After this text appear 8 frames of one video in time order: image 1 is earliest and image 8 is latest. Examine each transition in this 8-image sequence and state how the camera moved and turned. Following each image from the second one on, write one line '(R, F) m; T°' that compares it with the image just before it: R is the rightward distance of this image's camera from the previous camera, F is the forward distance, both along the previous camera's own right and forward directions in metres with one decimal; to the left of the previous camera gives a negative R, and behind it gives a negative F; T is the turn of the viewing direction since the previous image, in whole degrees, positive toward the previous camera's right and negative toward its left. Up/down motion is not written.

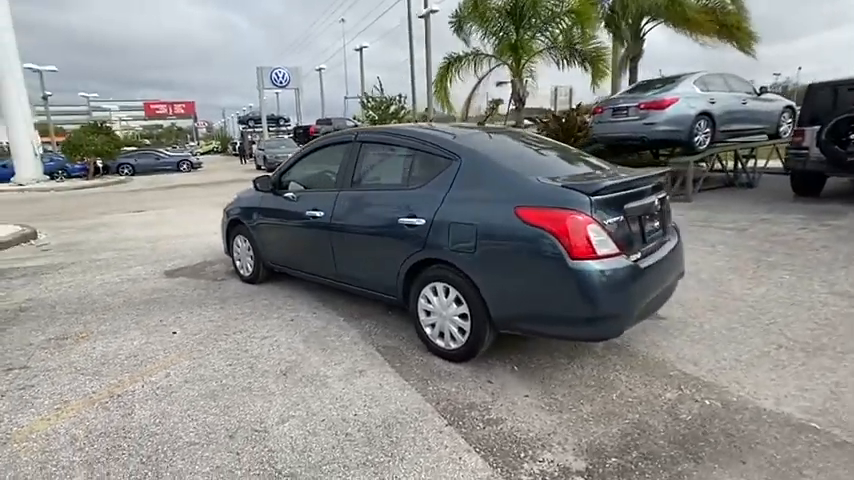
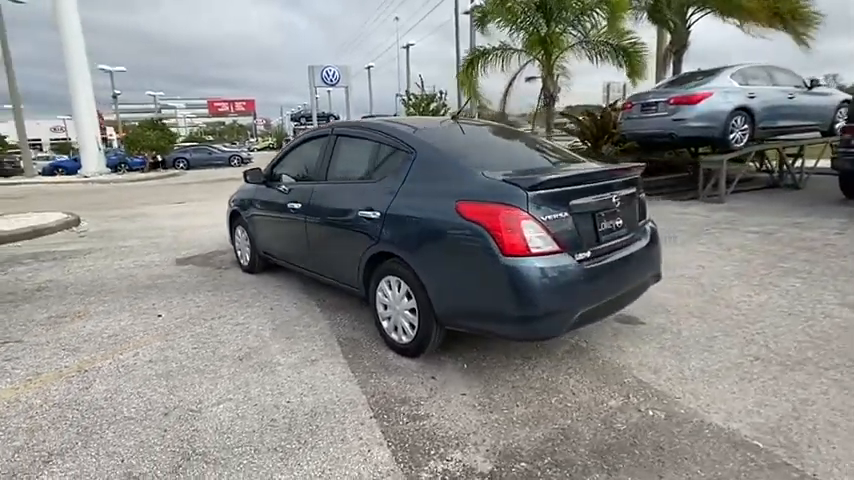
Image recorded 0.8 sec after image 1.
(+0.7, +0.1) m; -6°
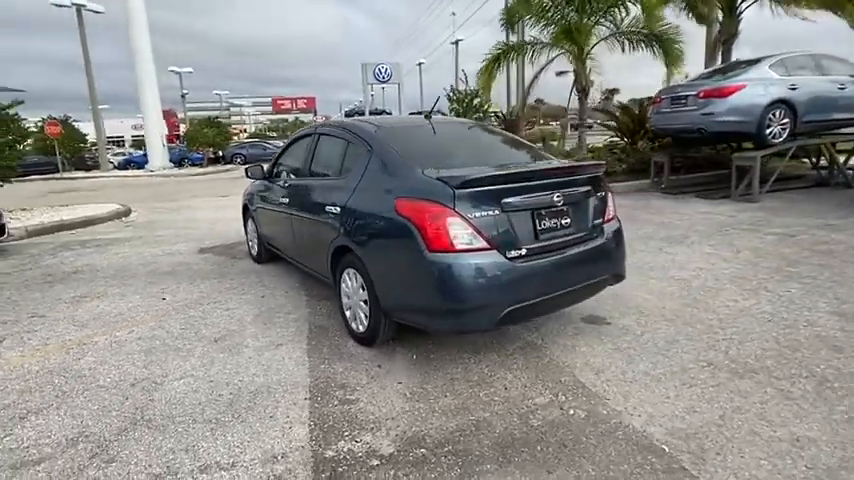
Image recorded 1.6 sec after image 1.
(+0.8, -0.1) m; -6°
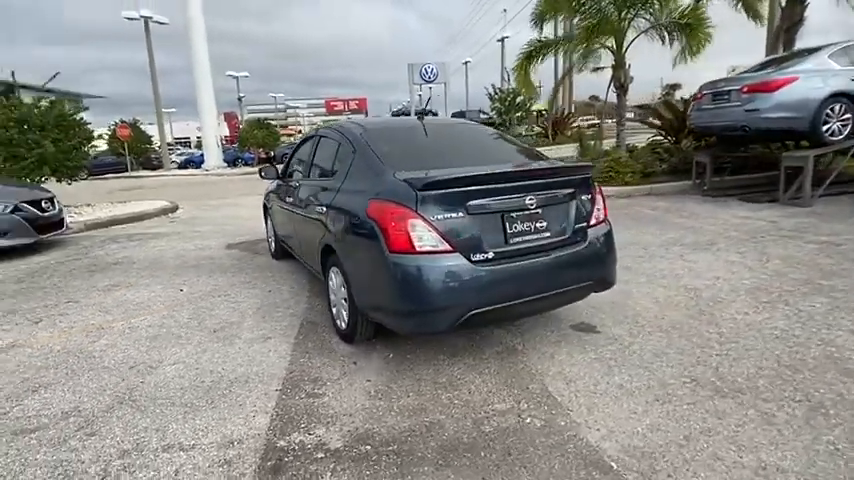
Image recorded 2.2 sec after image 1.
(+0.5, 0.0) m; -6°
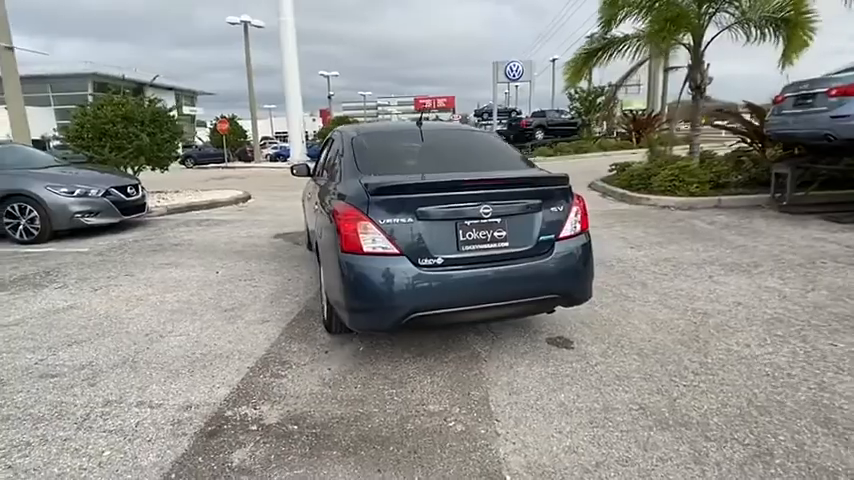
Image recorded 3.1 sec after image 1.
(+0.8, -0.1) m; -10°
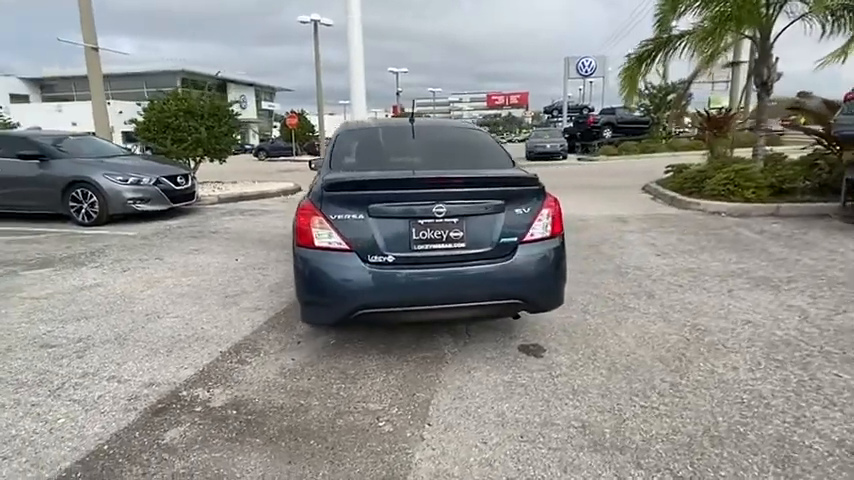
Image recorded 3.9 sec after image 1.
(+0.7, +0.1) m; -8°
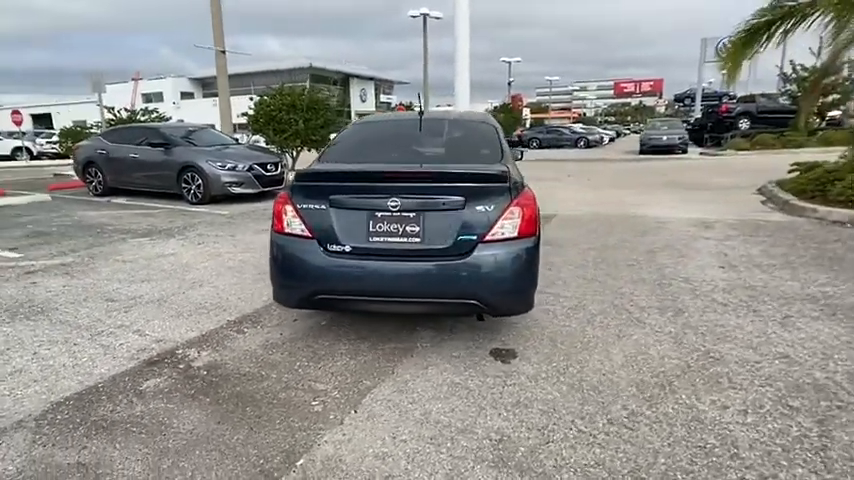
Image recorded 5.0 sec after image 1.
(+1.0, +0.1) m; -14°
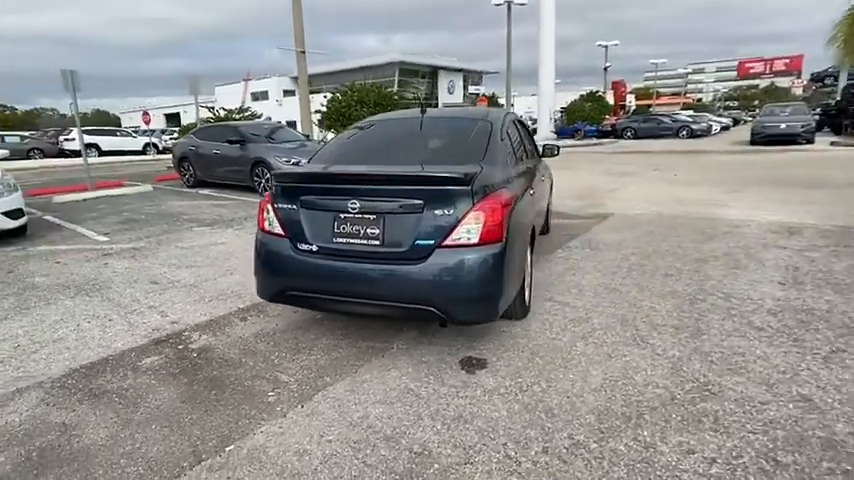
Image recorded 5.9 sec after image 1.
(+0.9, +0.1) m; -12°
